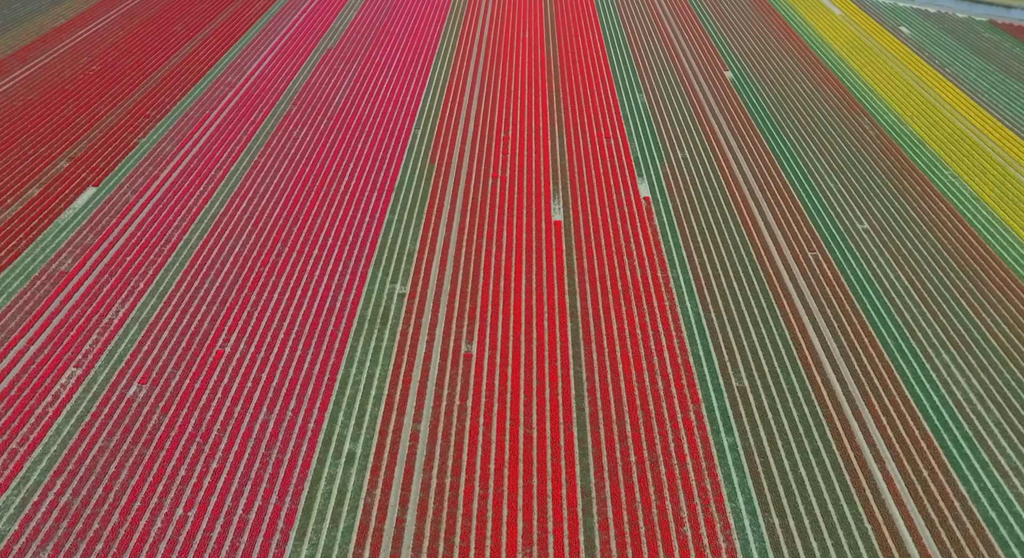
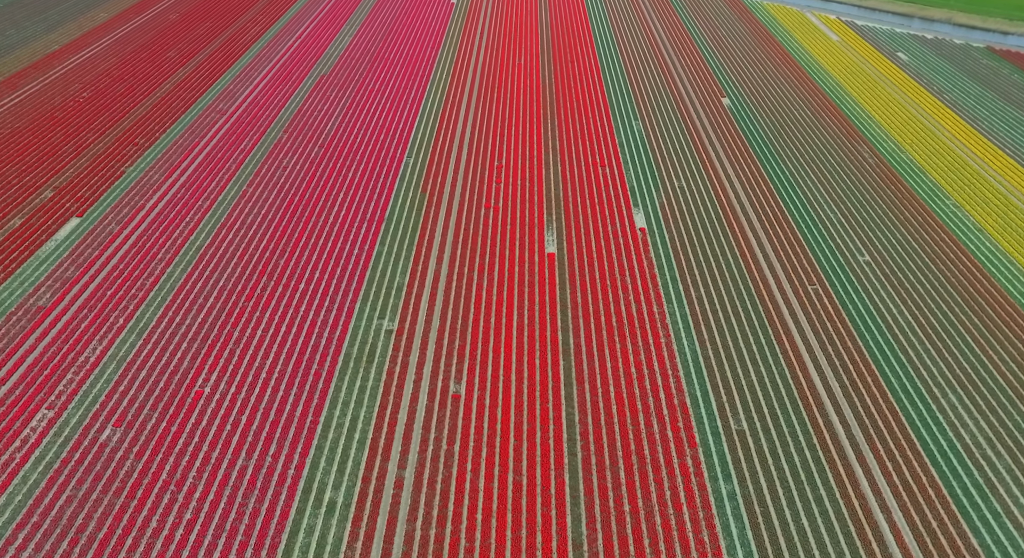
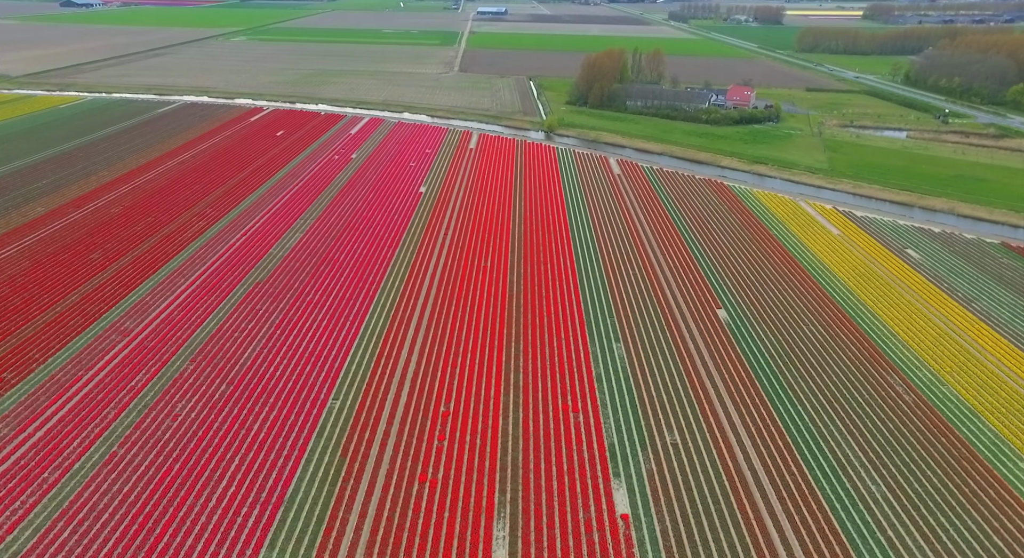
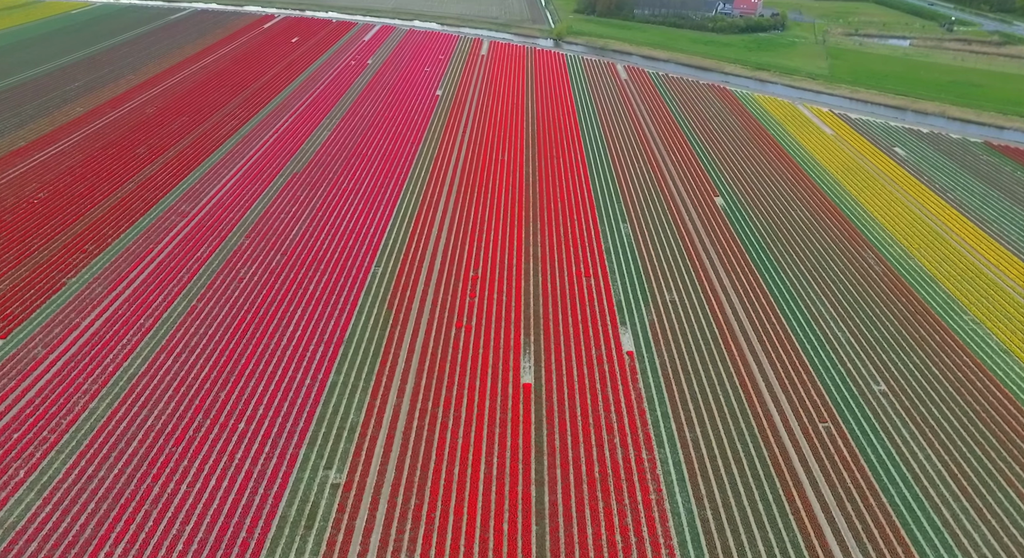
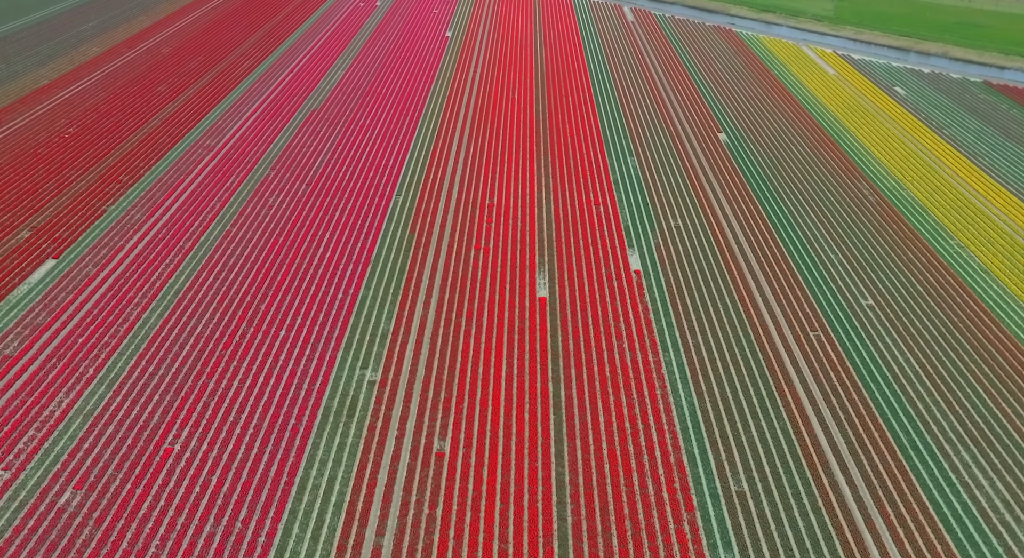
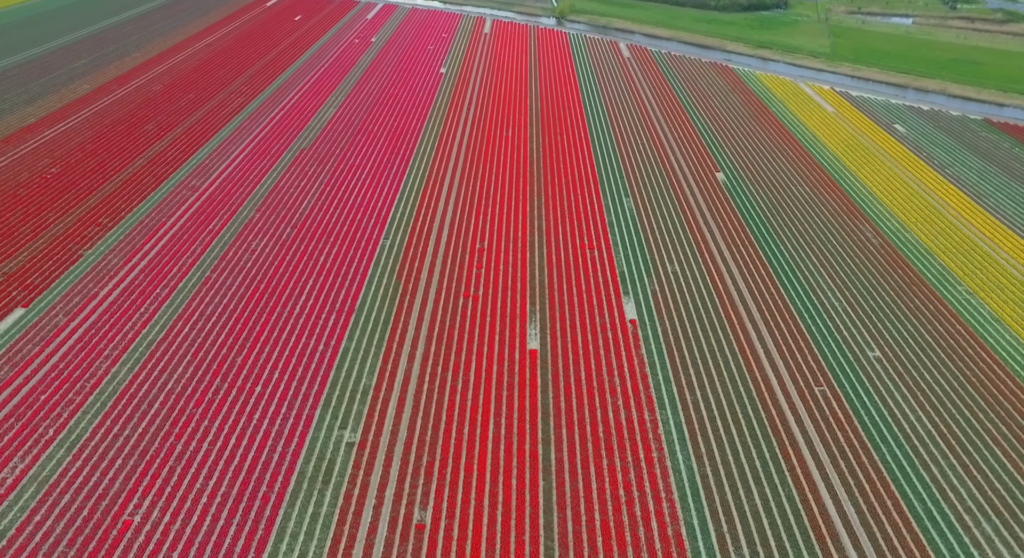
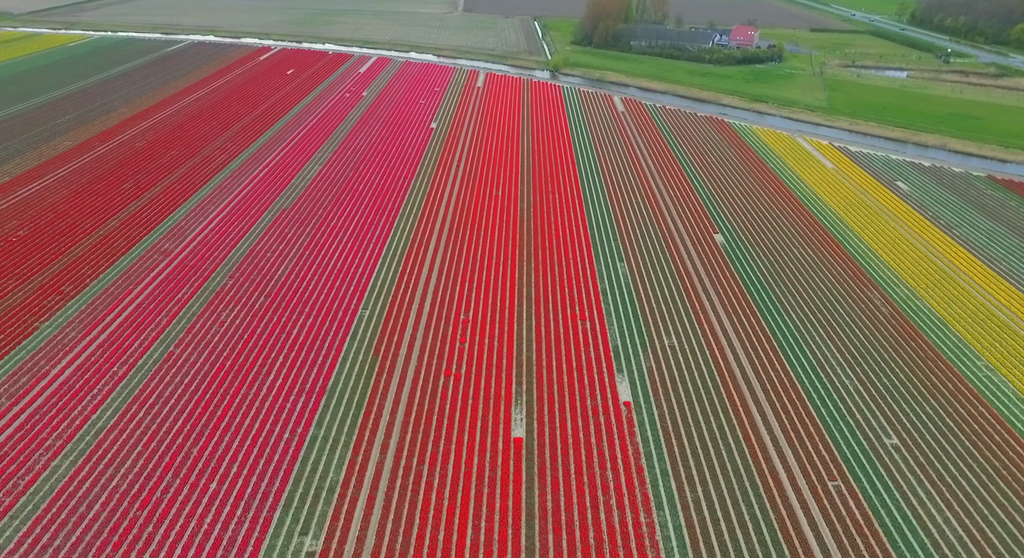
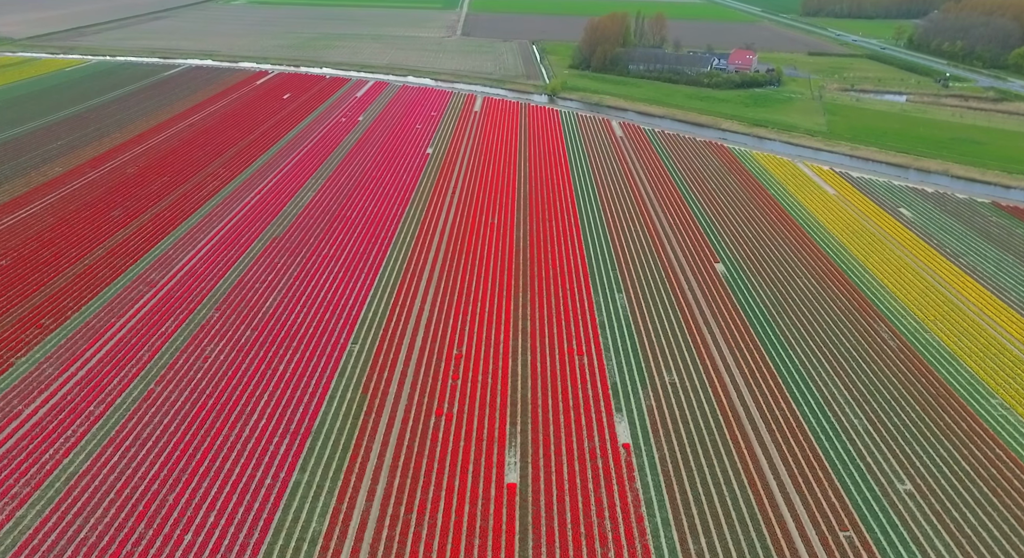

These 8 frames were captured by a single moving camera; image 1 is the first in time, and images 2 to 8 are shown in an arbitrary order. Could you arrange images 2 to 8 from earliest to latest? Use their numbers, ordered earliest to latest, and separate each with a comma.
2, 5, 6, 4, 7, 8, 3
